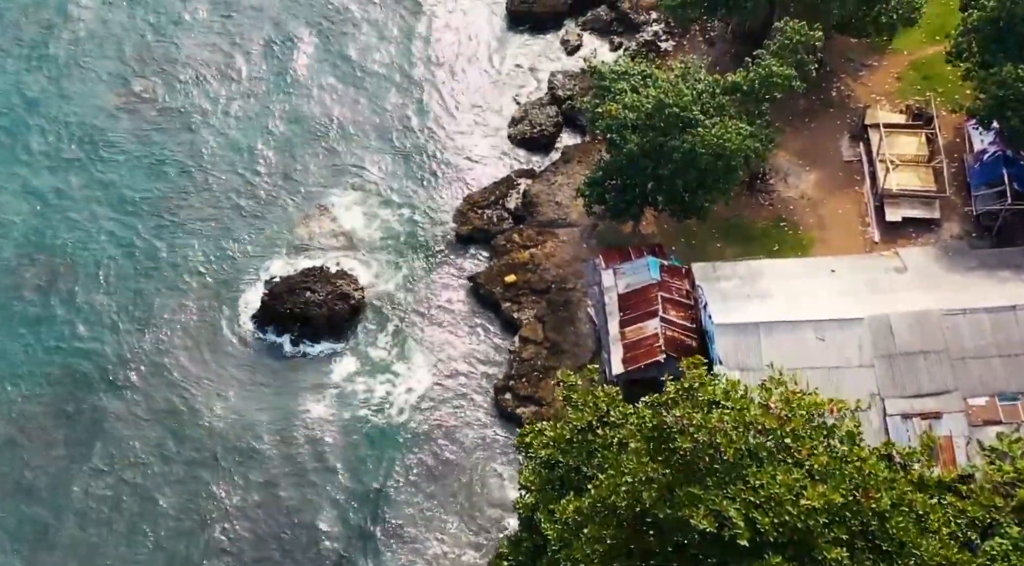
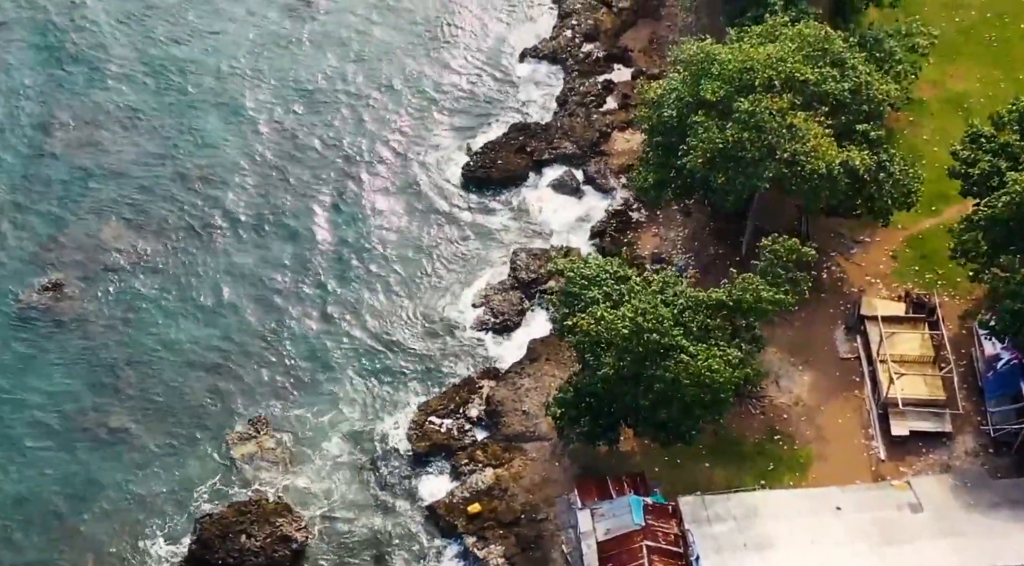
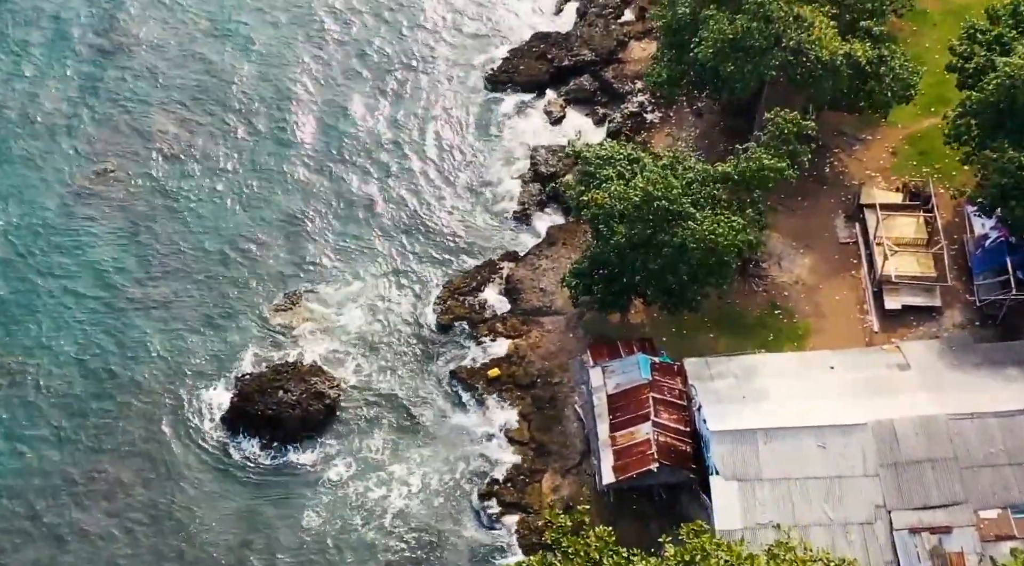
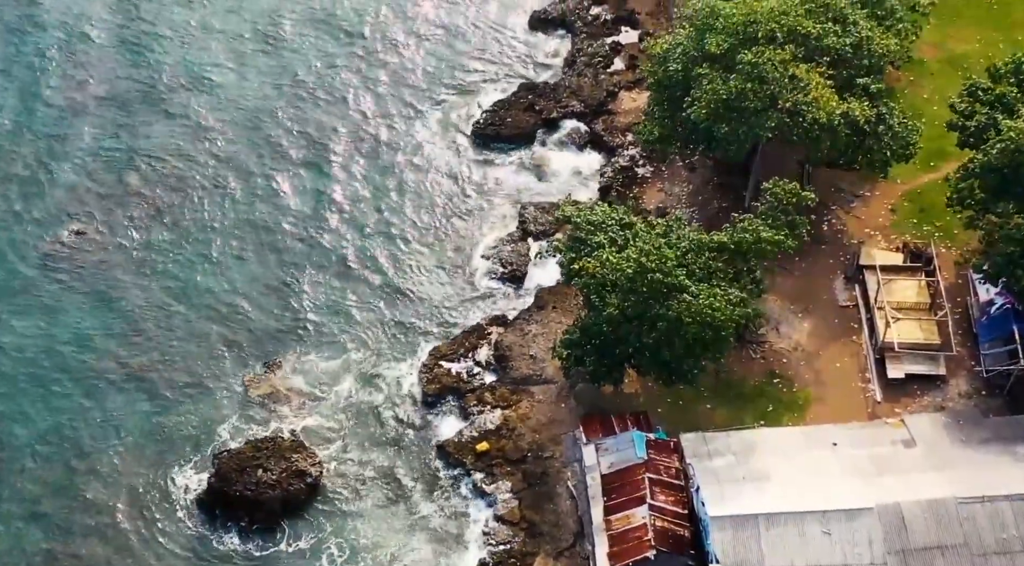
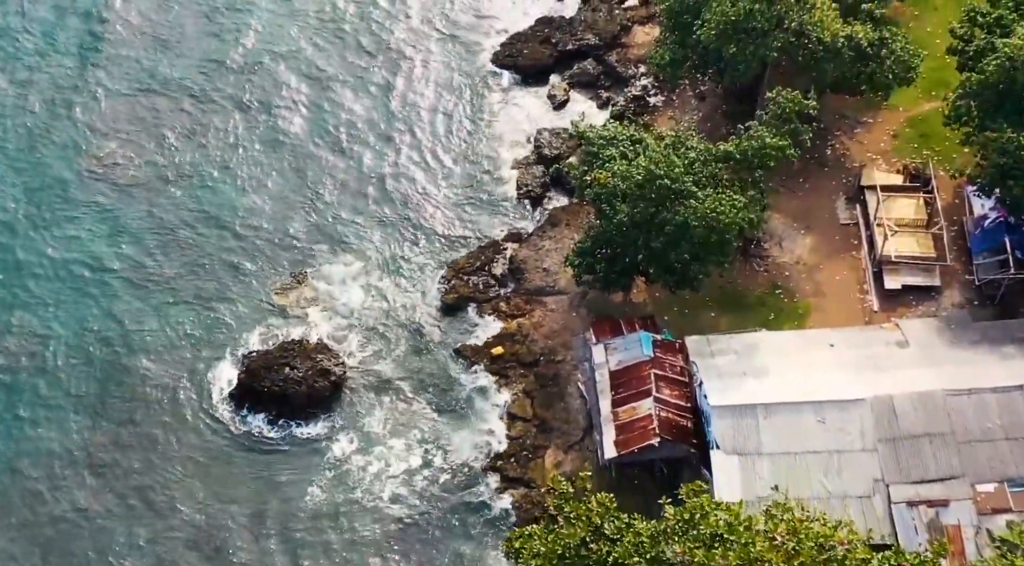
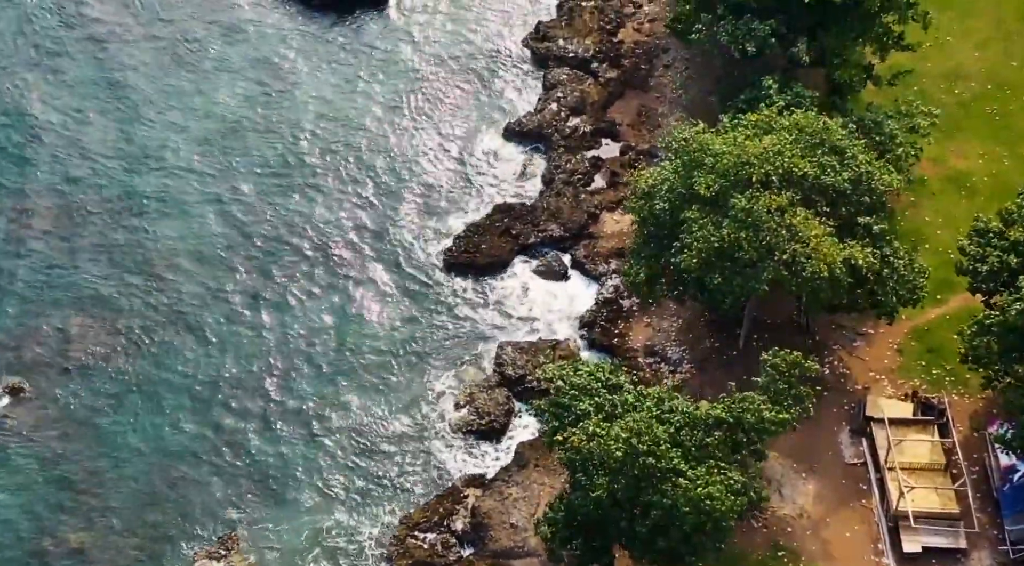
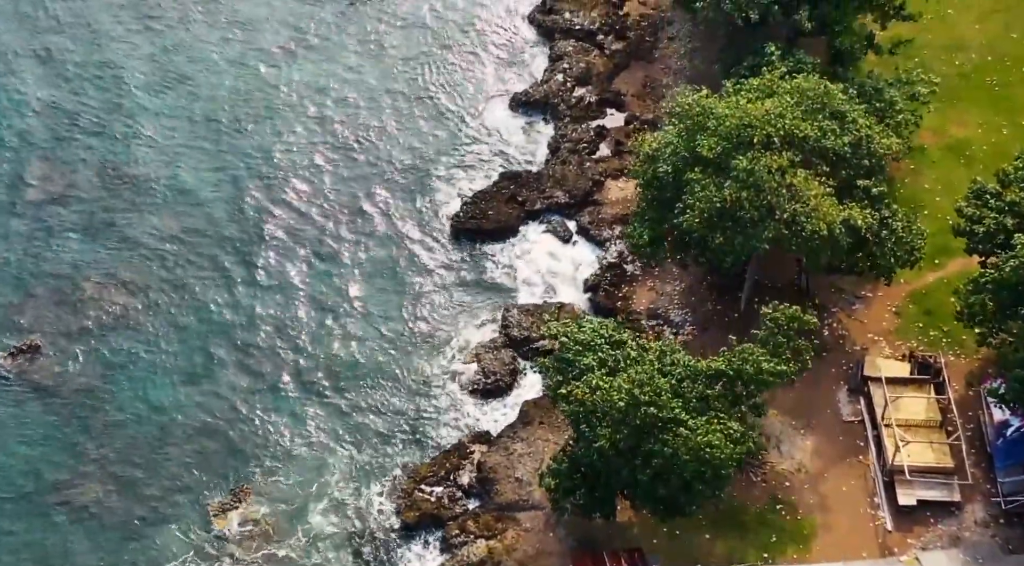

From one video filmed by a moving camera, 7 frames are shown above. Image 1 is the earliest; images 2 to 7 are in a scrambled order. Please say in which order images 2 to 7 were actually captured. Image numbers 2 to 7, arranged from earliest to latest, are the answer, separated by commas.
5, 3, 4, 2, 7, 6
